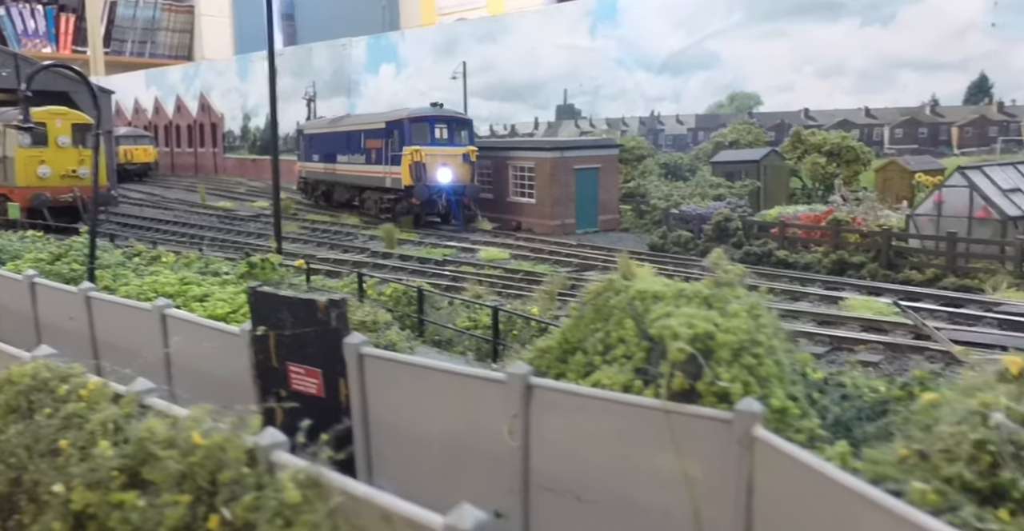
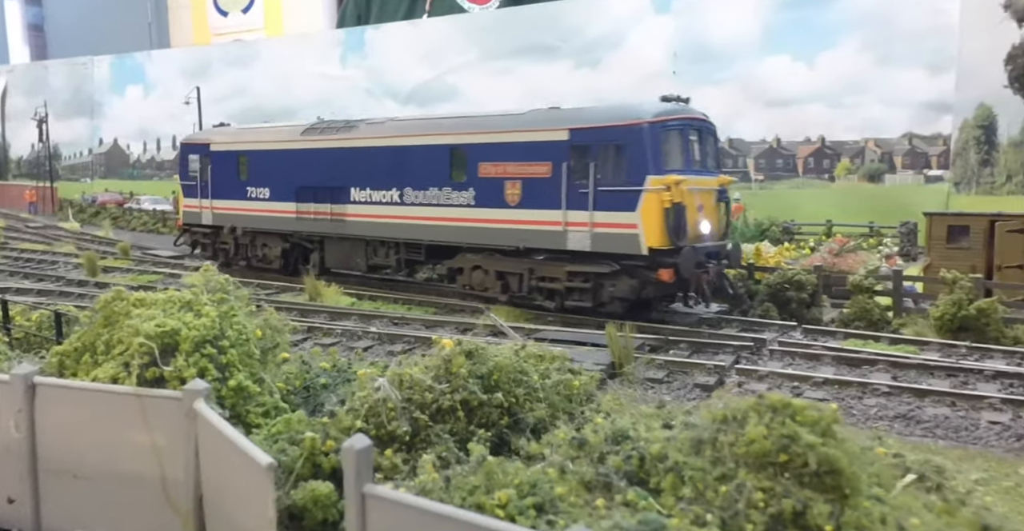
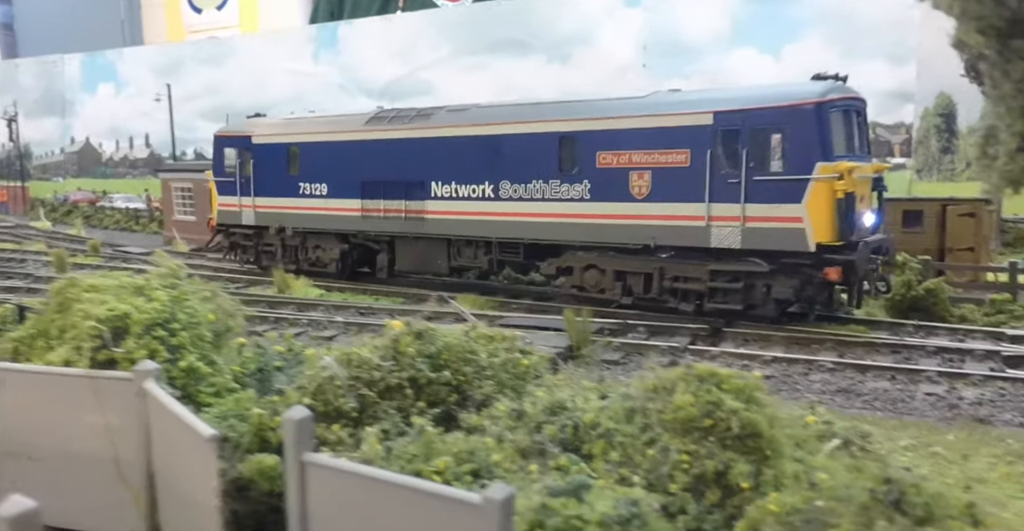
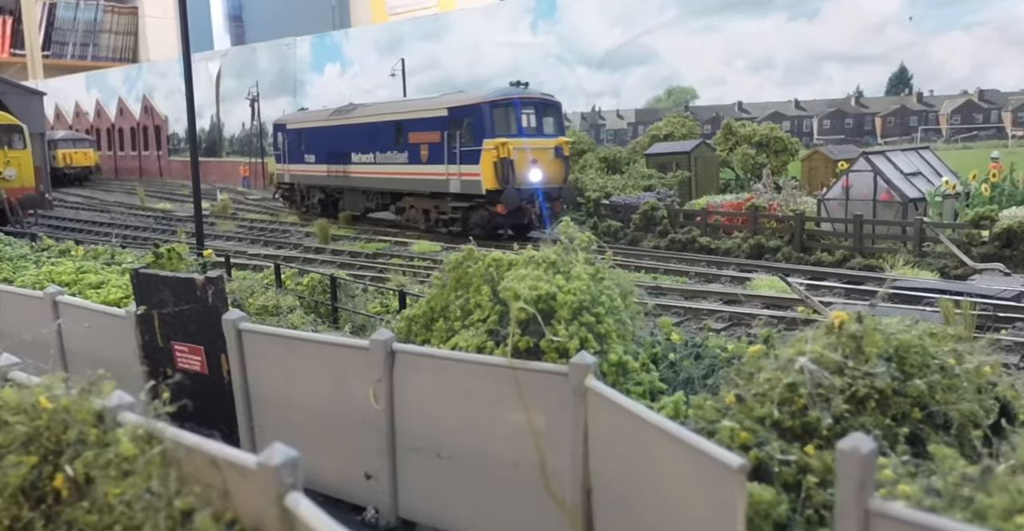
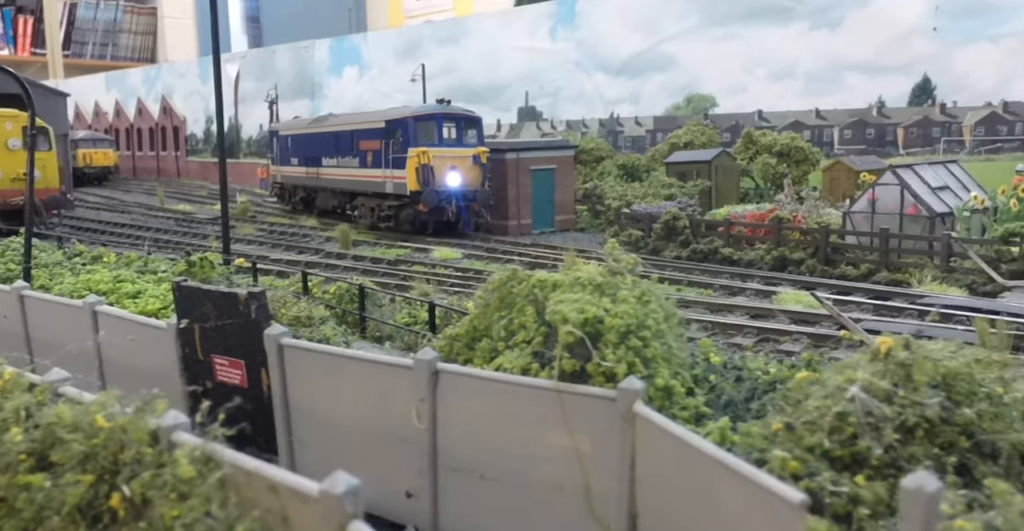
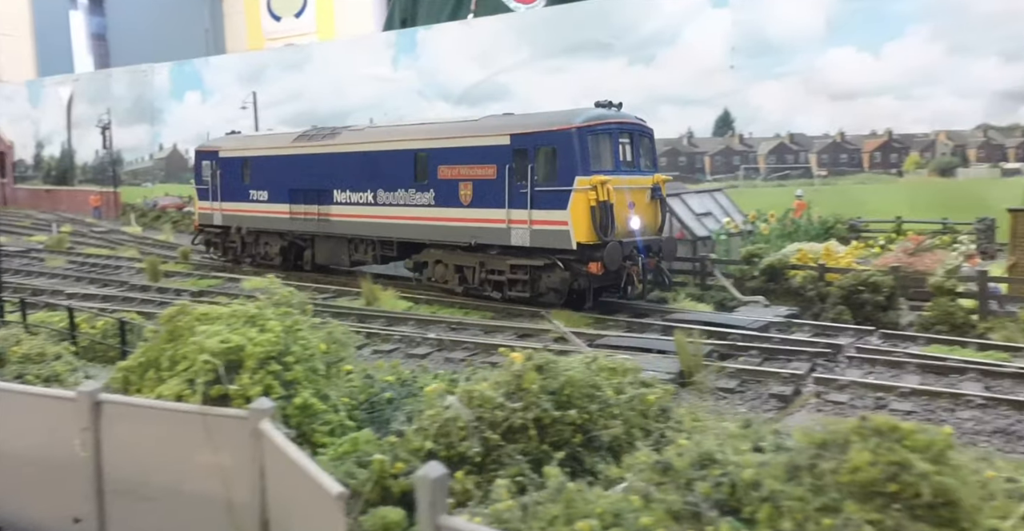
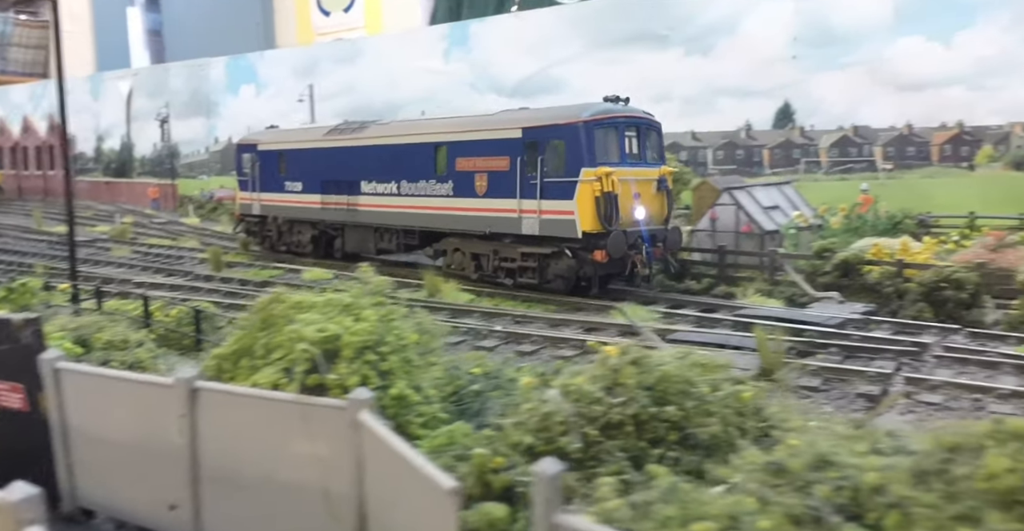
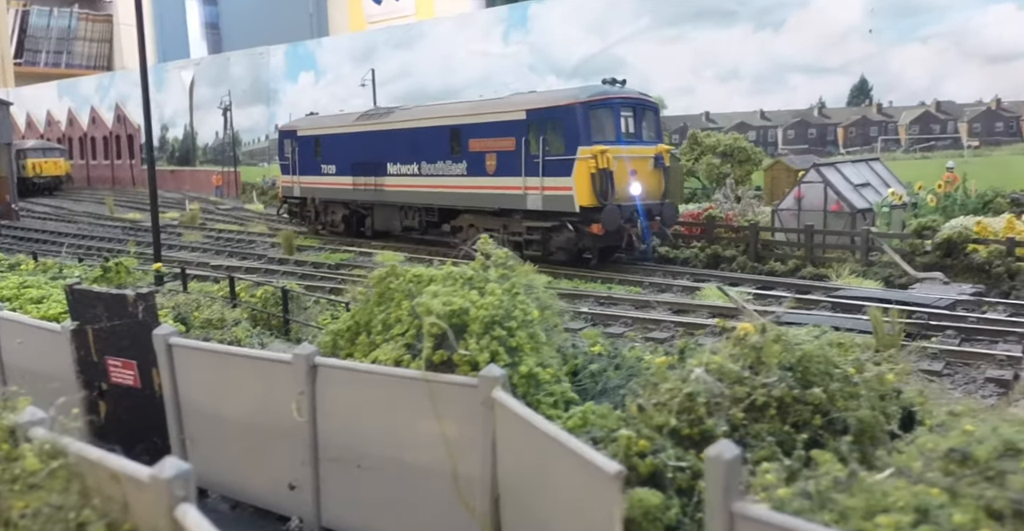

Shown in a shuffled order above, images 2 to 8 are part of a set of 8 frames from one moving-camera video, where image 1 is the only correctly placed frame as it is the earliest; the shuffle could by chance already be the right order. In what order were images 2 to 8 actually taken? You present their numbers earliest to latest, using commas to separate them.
5, 4, 8, 7, 6, 2, 3
